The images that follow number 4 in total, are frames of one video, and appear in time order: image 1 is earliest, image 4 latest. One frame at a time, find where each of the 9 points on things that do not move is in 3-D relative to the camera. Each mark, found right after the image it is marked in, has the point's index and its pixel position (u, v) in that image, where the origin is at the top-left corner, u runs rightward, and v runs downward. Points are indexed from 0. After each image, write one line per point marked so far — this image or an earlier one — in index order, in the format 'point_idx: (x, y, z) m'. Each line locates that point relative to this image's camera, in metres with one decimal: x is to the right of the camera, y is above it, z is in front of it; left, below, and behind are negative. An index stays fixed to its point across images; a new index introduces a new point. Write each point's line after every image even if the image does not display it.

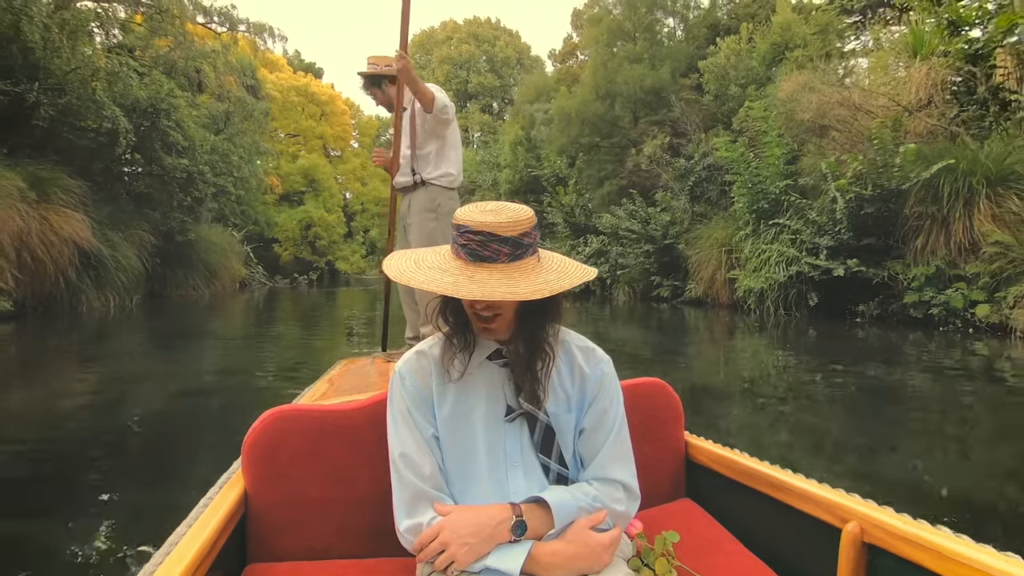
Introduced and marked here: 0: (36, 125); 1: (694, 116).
0: (-5.7, +1.9, +8.7) m
1: (+3.0, +3.0, +12.9) m
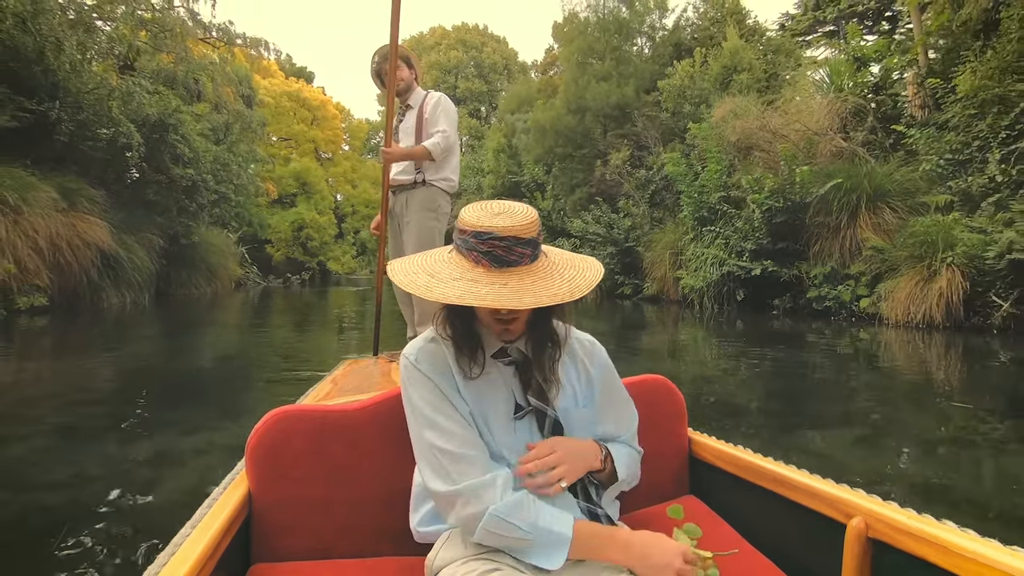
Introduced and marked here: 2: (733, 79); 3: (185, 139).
0: (-6.0, +2.0, +9.6) m
1: (+2.7, +3.0, +13.9) m
2: (+3.7, +3.6, +12.6) m
3: (-5.1, +2.3, +11.4) m
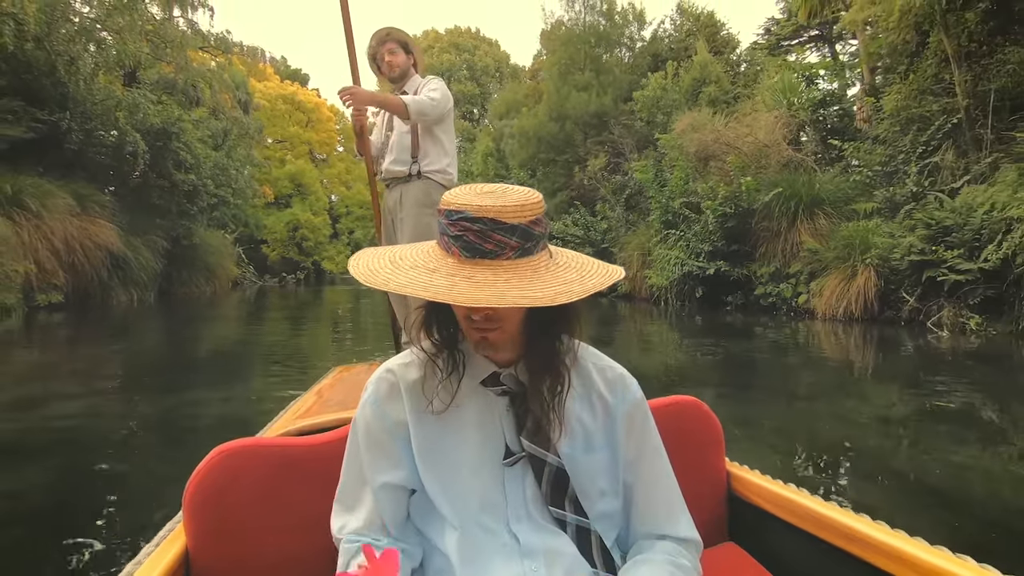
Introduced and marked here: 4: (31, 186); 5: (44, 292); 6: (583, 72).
0: (-6.2, +2.0, +10.2) m
1: (+2.4, +3.0, +14.5) m
2: (+3.5, +3.6, +13.3) m
3: (-5.4, +2.4, +12.0) m
4: (-5.7, +1.2, +8.7) m
5: (-5.7, -0.1, +8.9) m
6: (+1.6, +4.7, +15.7) m
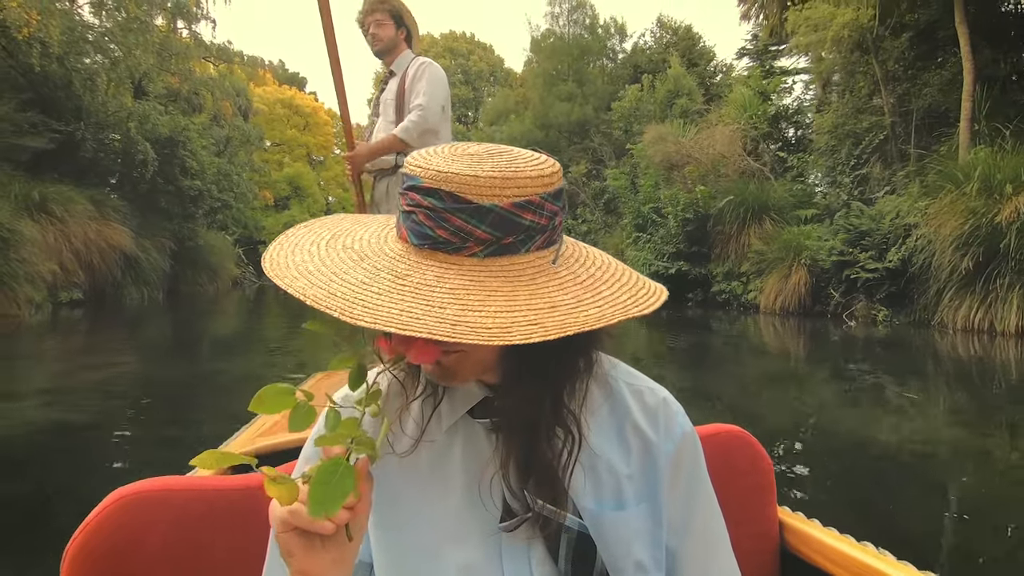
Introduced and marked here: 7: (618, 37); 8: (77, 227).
0: (-6.5, +2.0, +10.9) m
1: (+2.1, +3.0, +15.2) m
2: (+3.2, +3.6, +14.0) m
3: (-5.6, +2.4, +12.7) m
4: (-5.9, +1.2, +9.4) m
5: (-5.9, 0.0, +9.6) m
6: (+1.3, +4.7, +16.5) m
7: (+2.5, +5.8, +16.7) m
8: (-5.7, +0.8, +9.5) m
